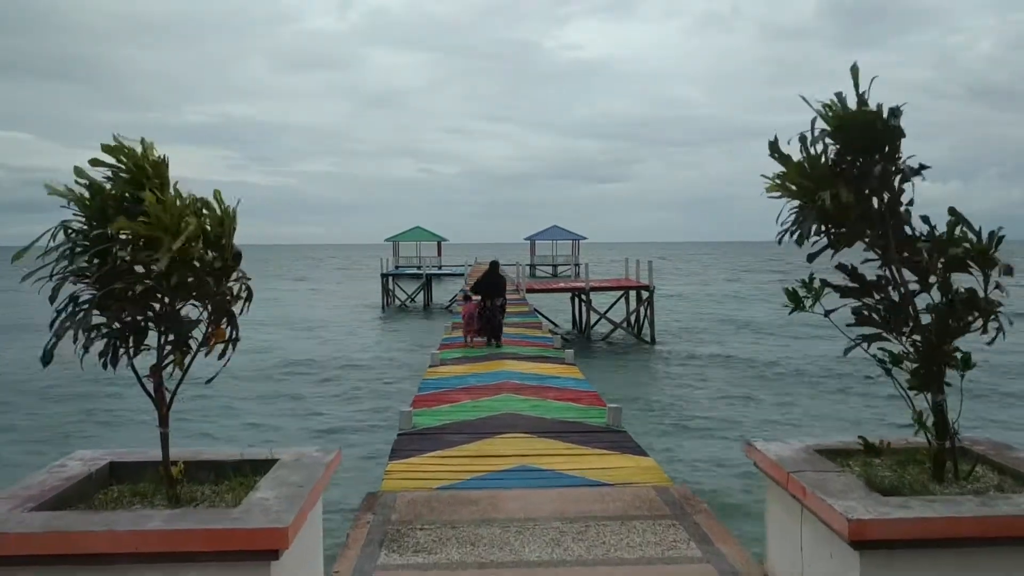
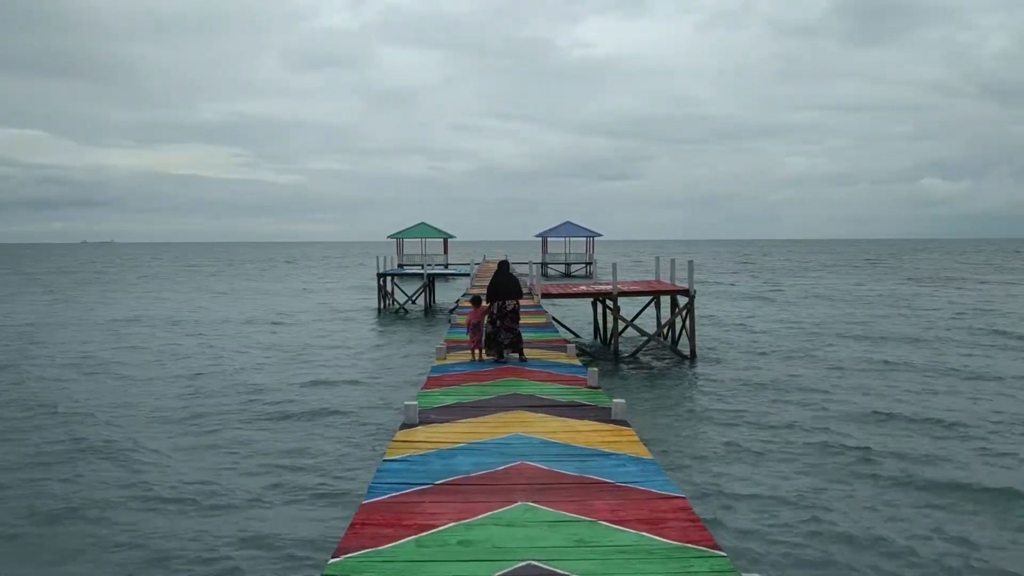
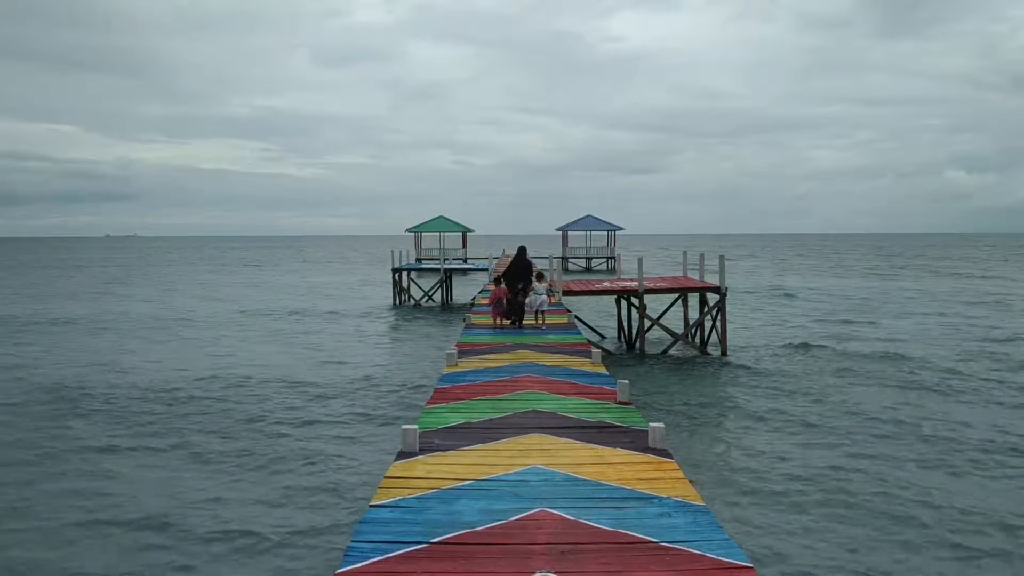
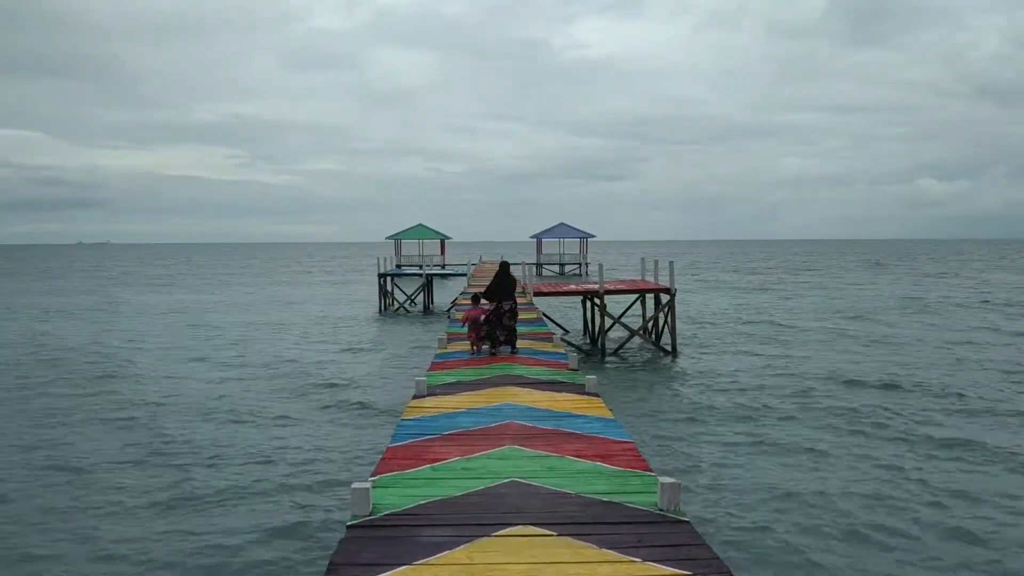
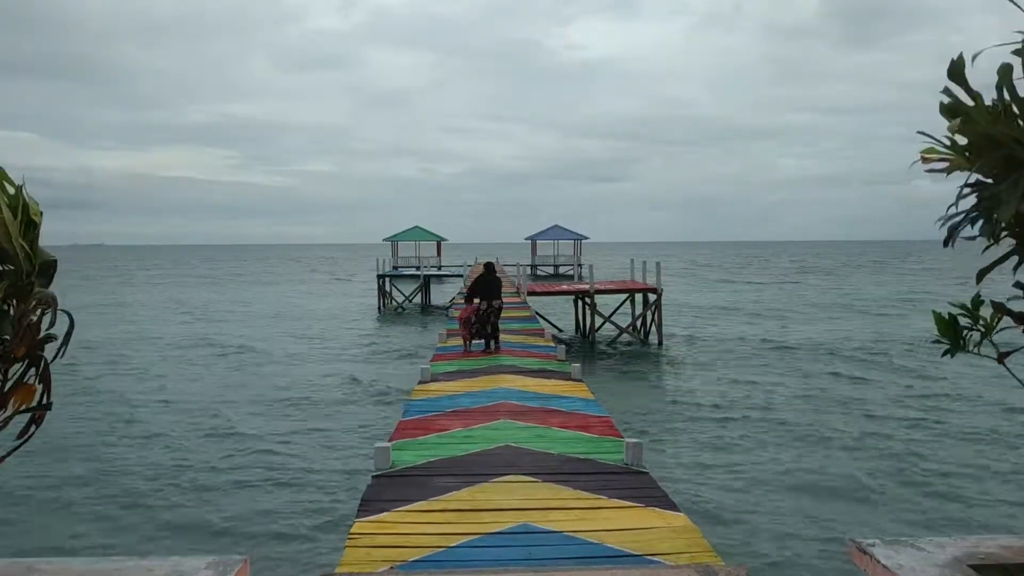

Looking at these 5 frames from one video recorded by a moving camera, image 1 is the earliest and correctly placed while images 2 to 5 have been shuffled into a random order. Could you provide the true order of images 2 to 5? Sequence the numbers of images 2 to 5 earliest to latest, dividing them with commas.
5, 4, 2, 3
